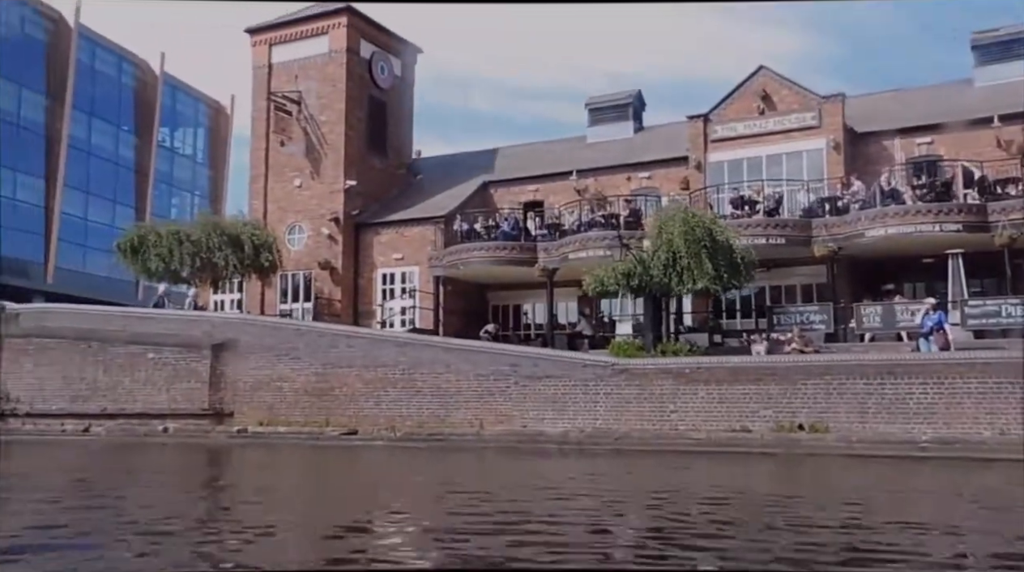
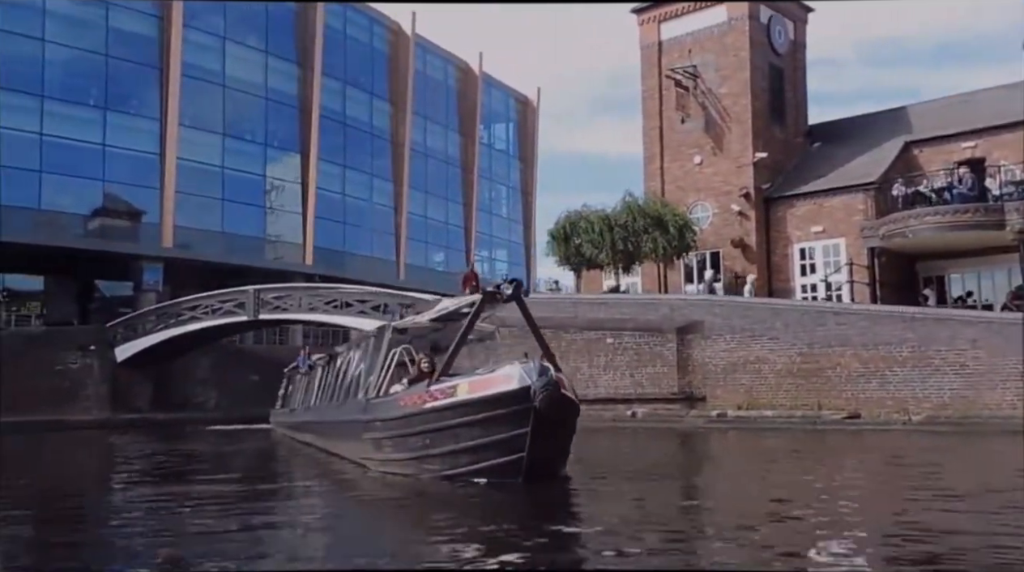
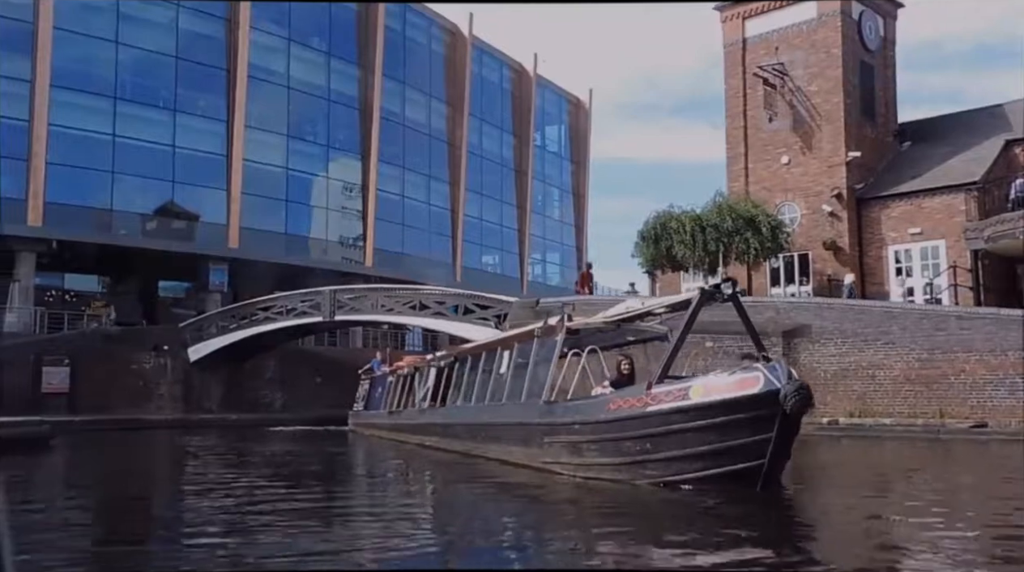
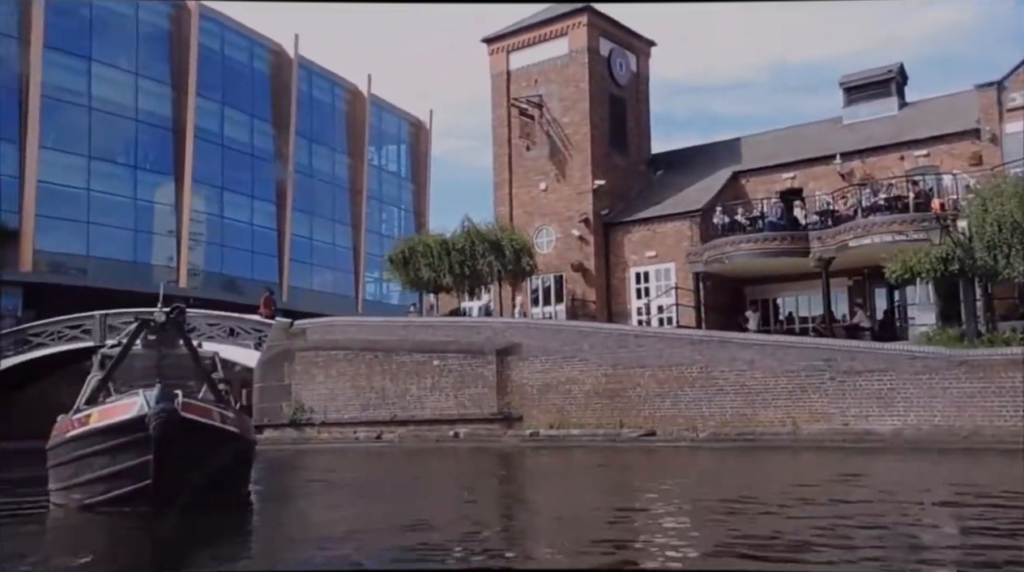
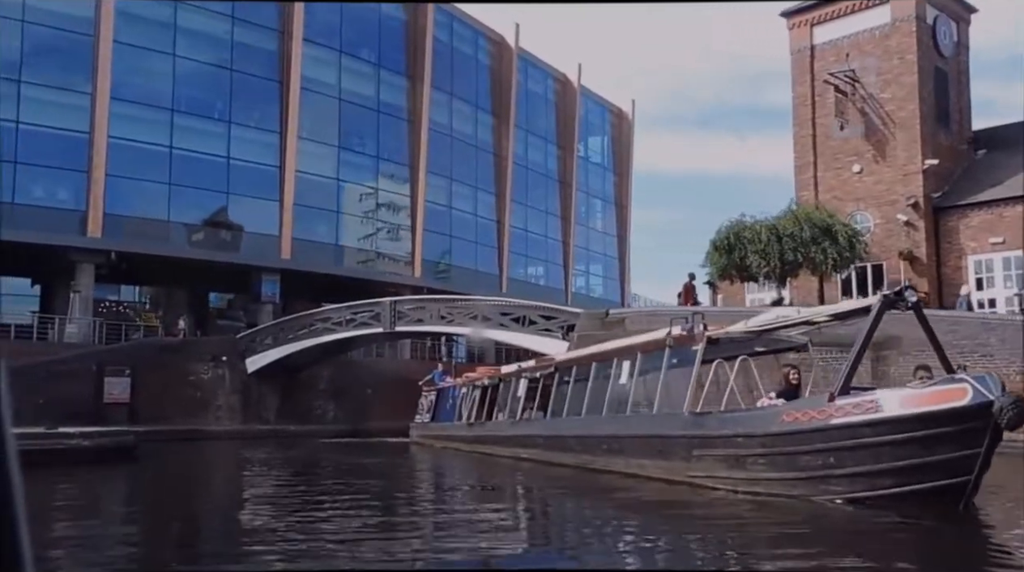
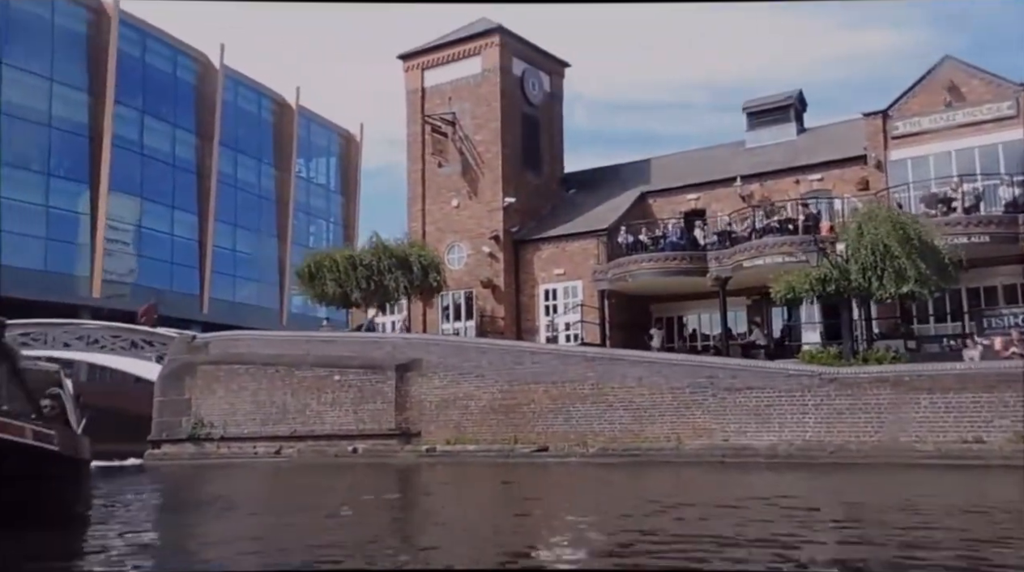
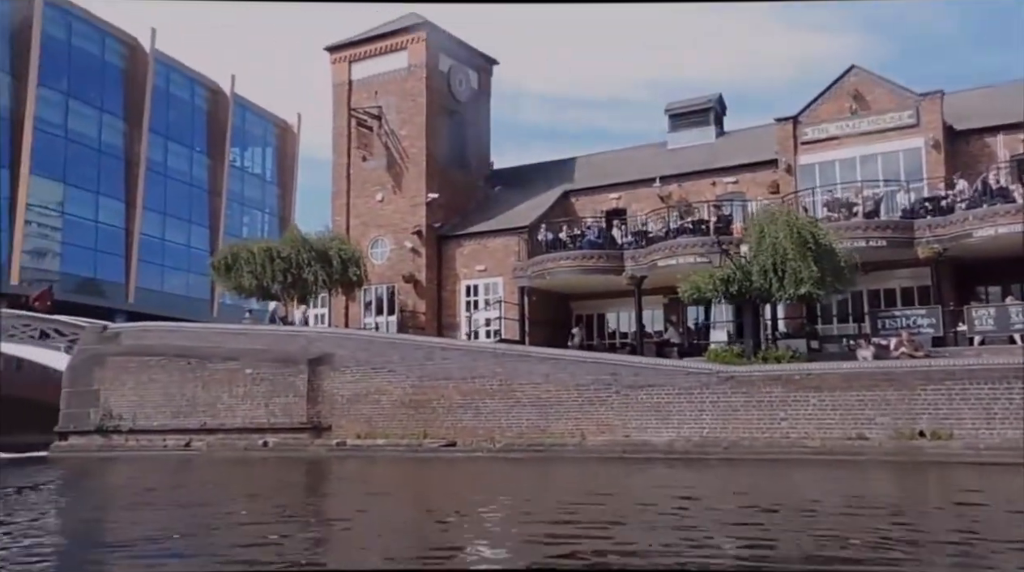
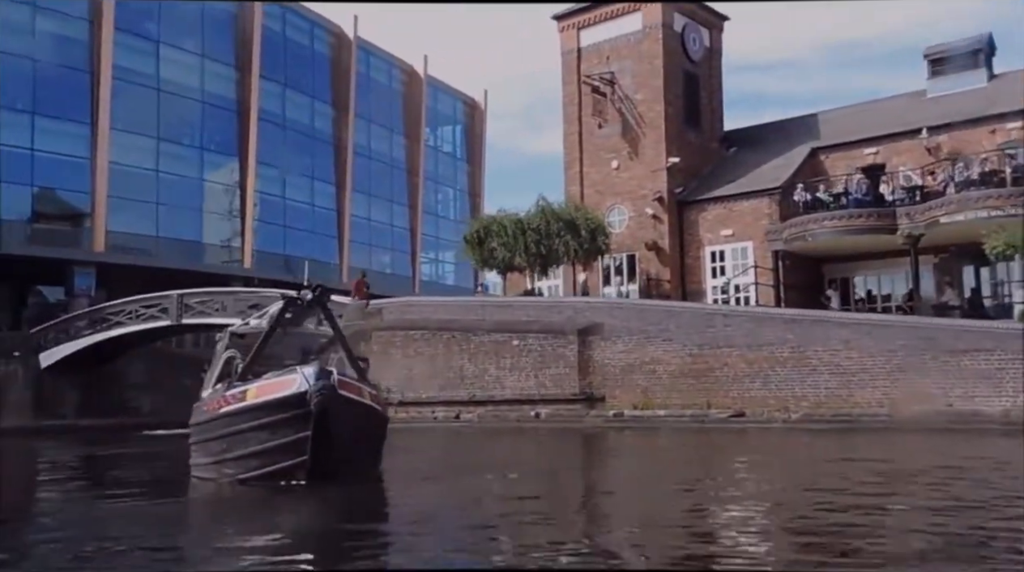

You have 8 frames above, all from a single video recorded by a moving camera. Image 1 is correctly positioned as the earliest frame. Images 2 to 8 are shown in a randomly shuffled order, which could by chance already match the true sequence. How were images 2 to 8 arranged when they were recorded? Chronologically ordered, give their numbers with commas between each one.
7, 6, 4, 8, 2, 3, 5
